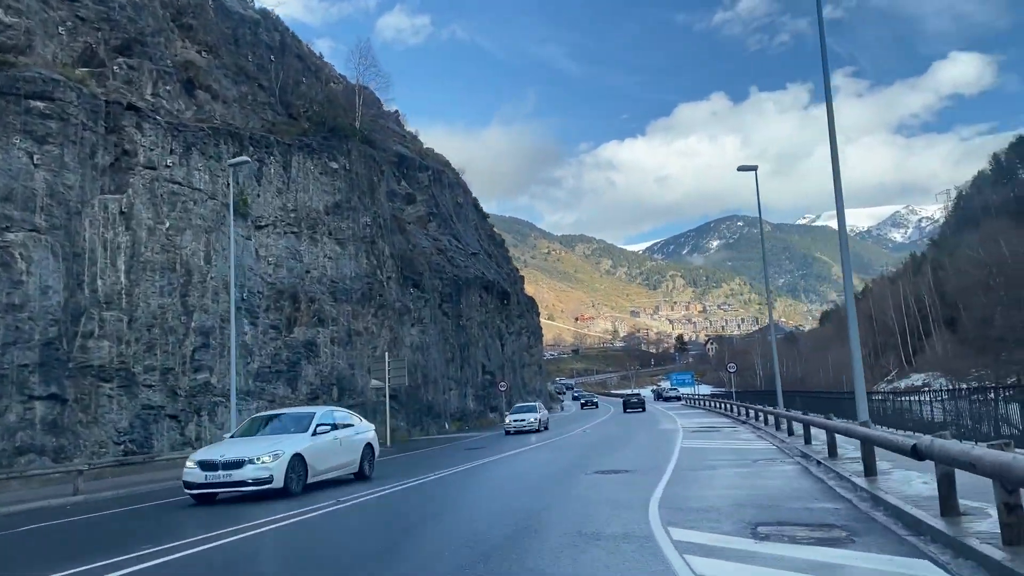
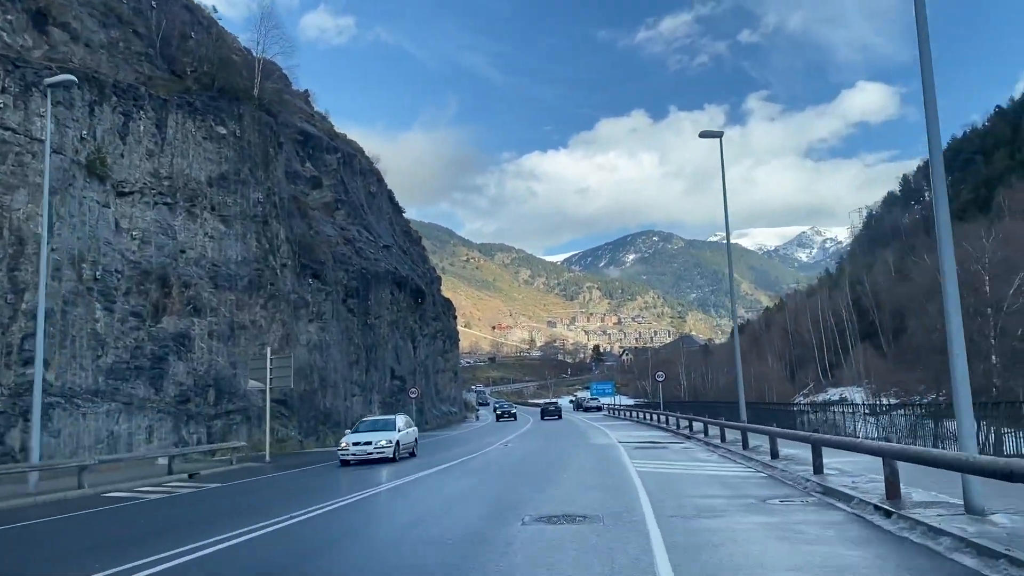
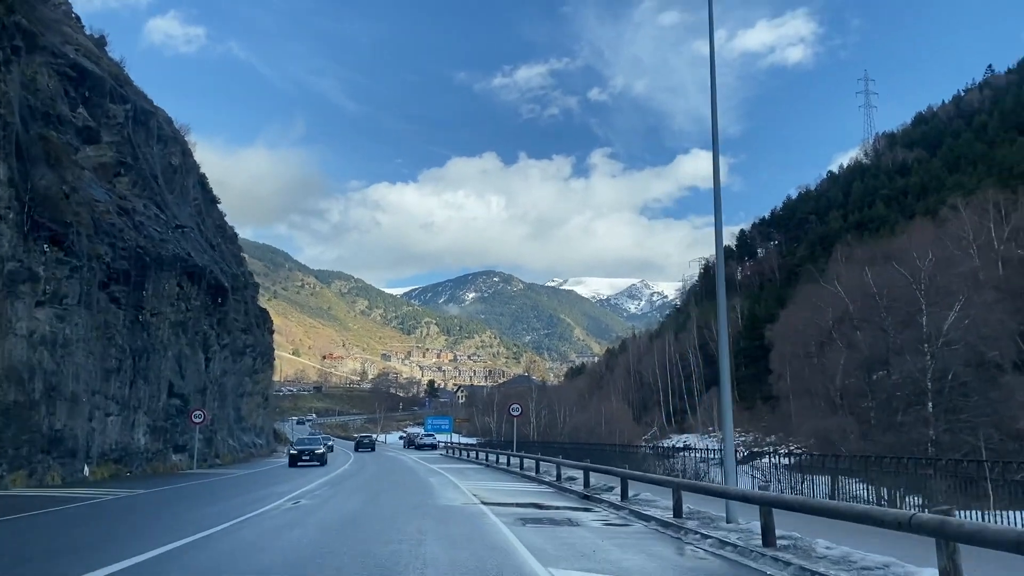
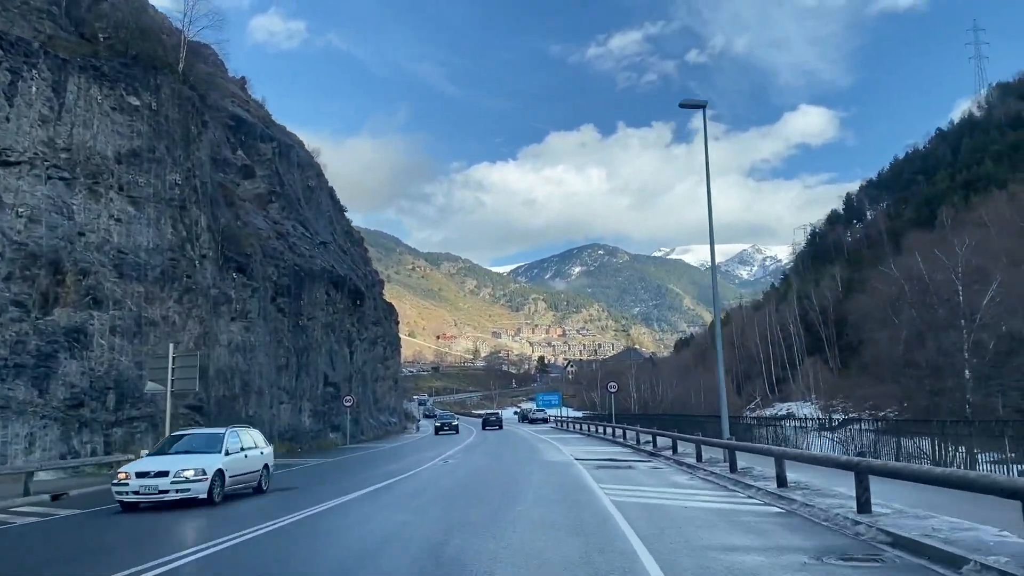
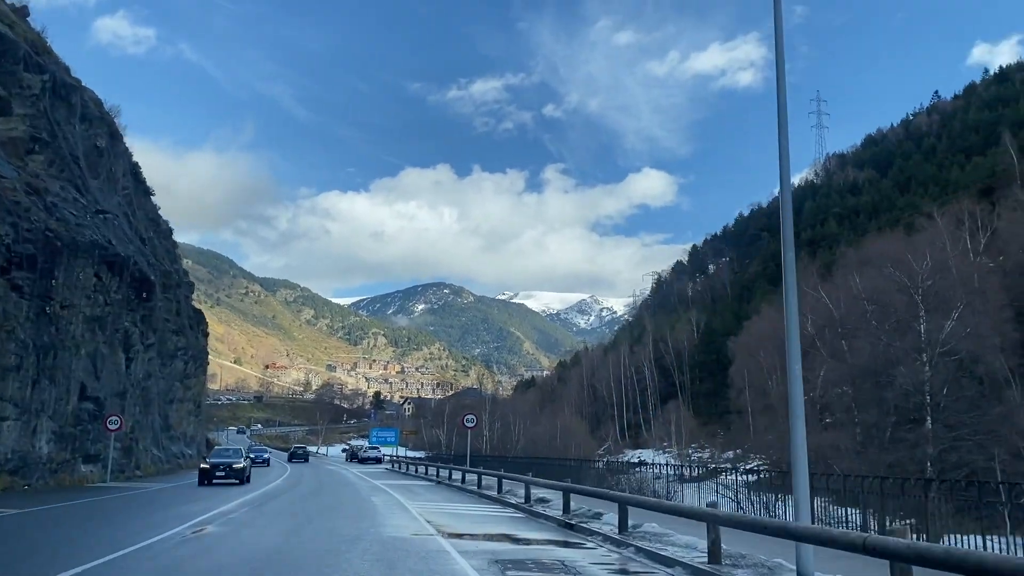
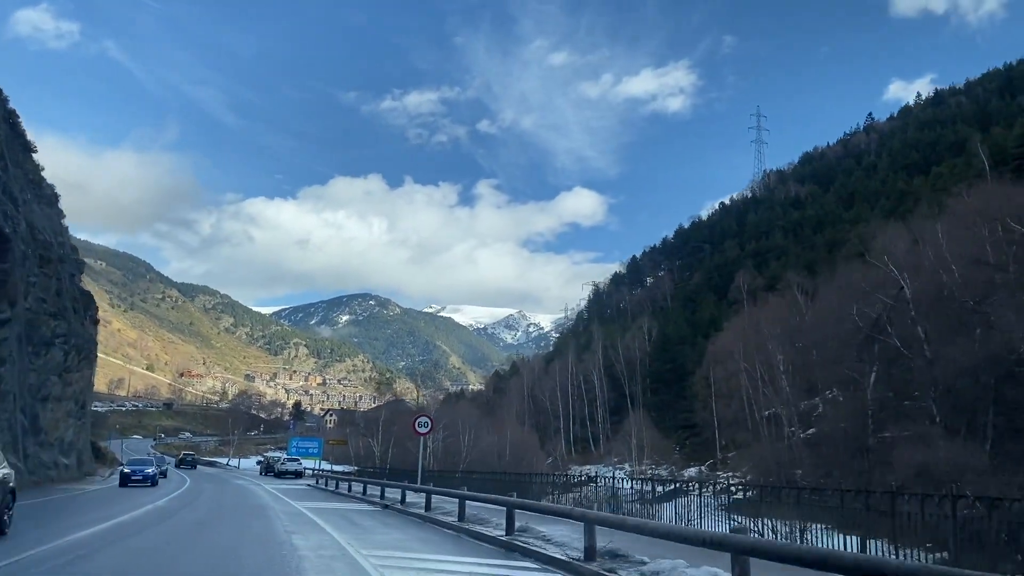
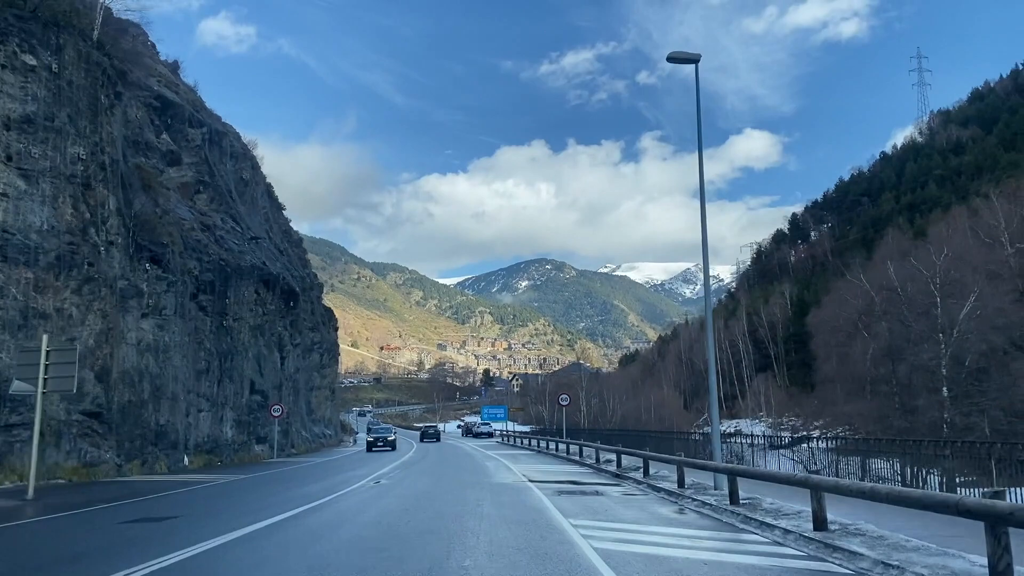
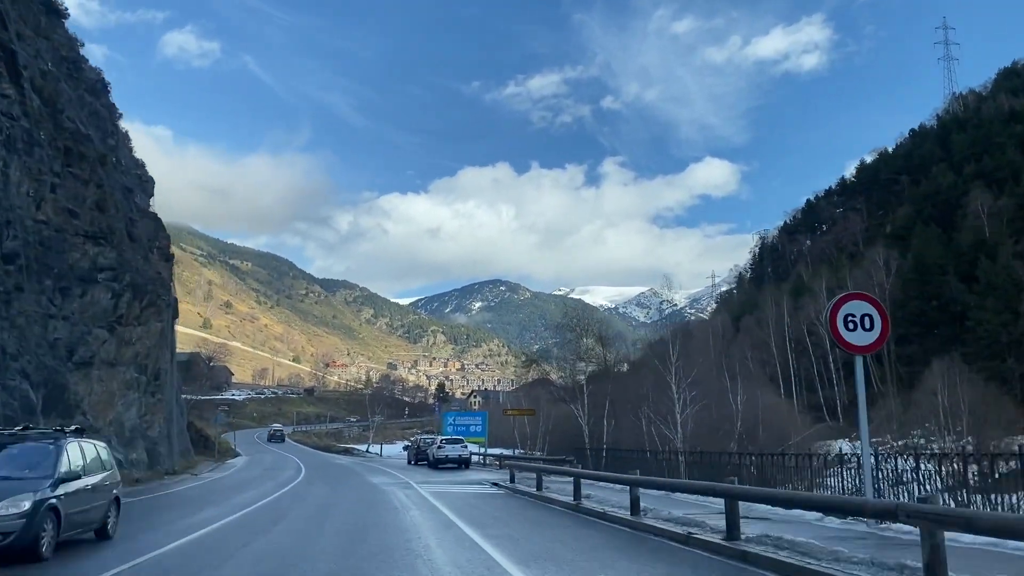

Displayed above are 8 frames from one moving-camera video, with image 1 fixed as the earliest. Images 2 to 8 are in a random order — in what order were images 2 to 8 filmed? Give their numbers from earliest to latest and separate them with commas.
2, 4, 7, 3, 5, 6, 8
